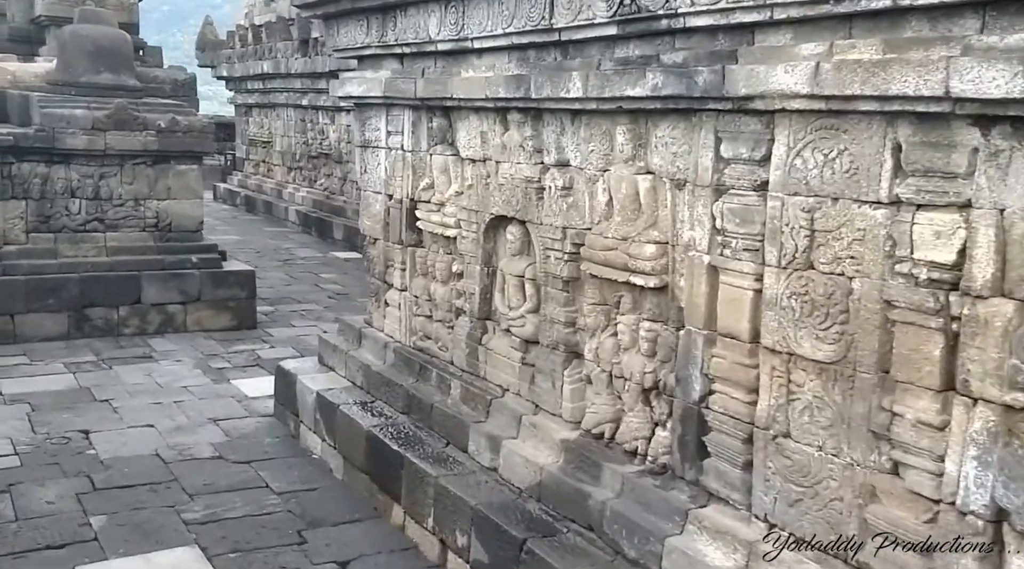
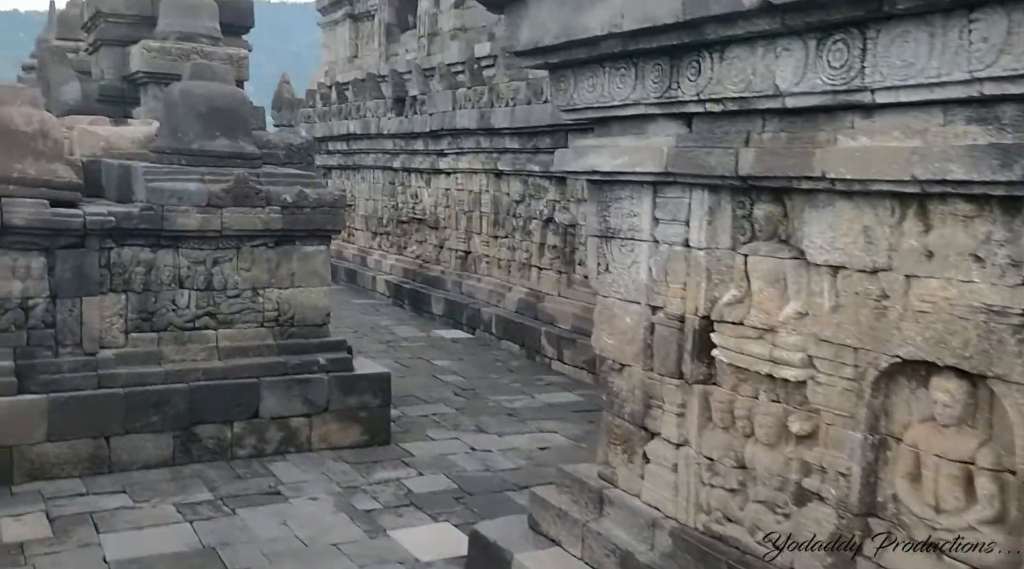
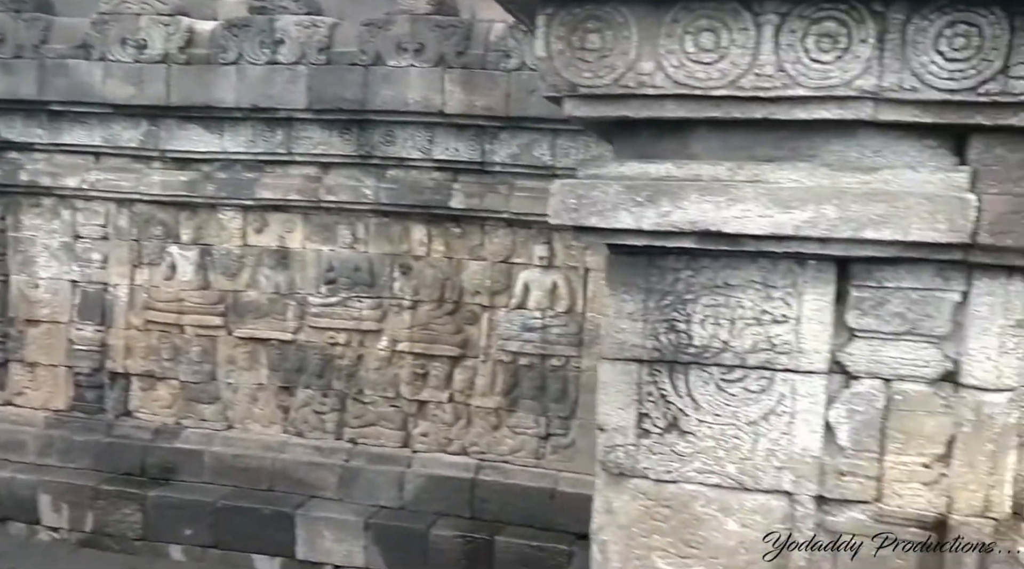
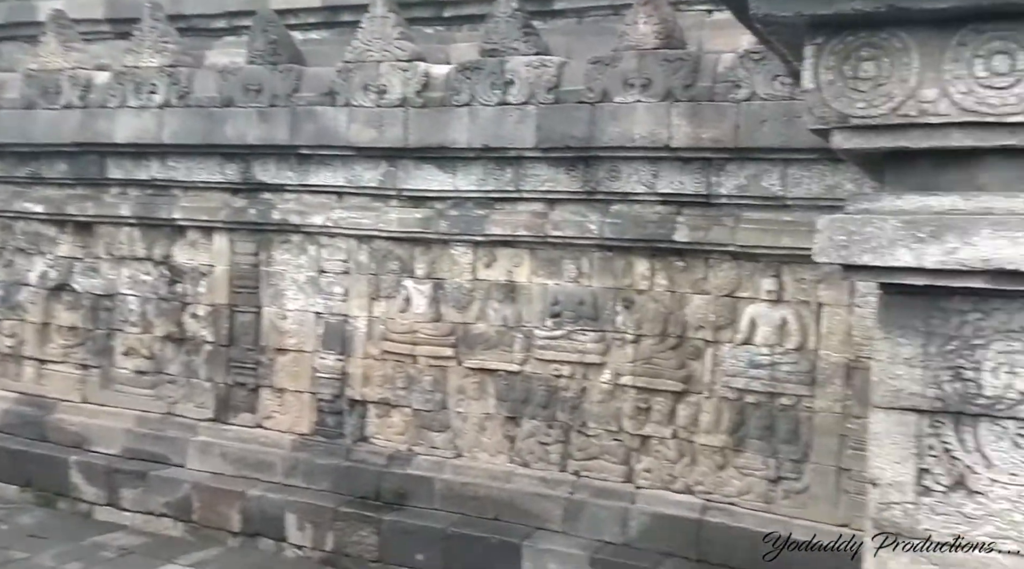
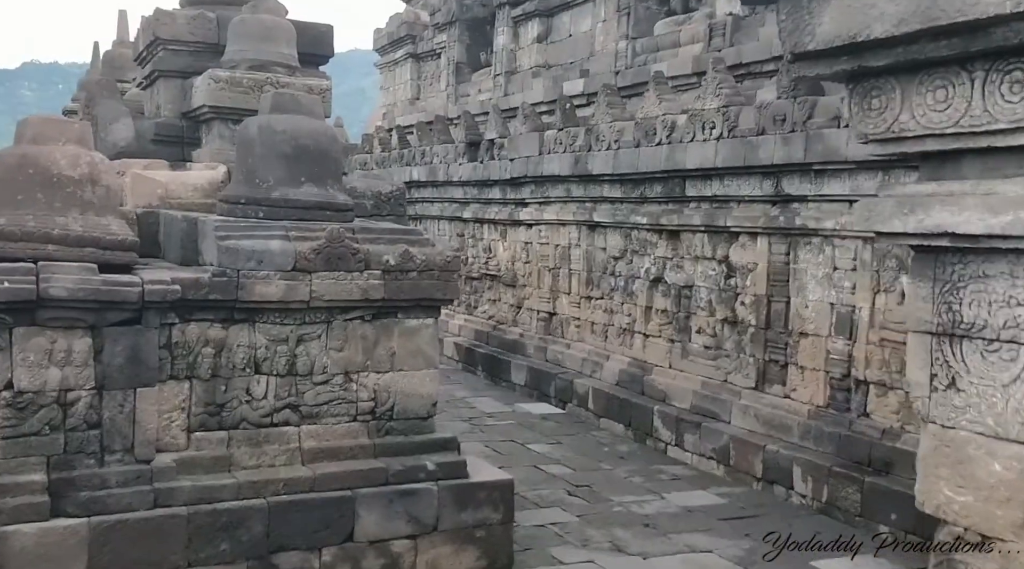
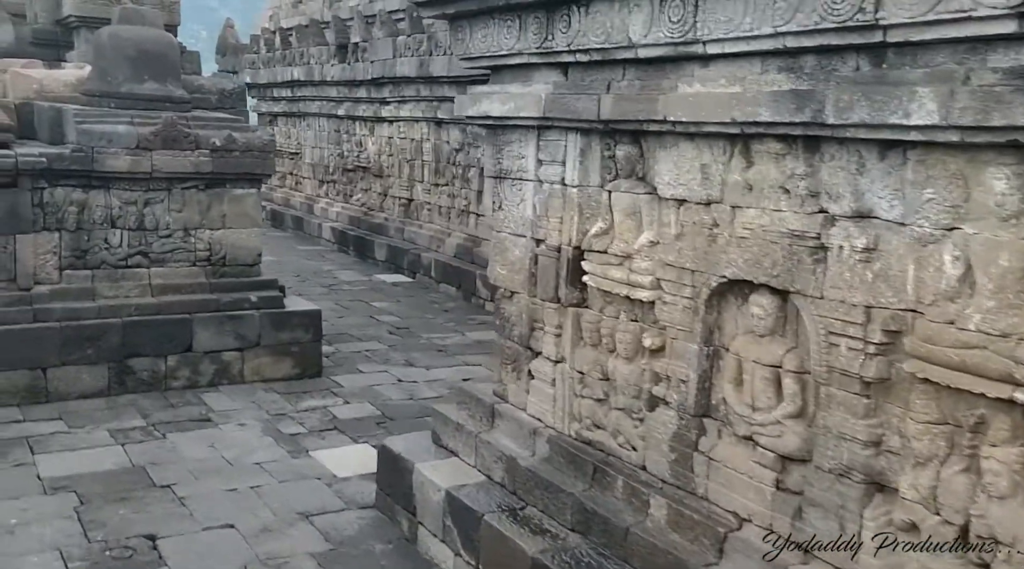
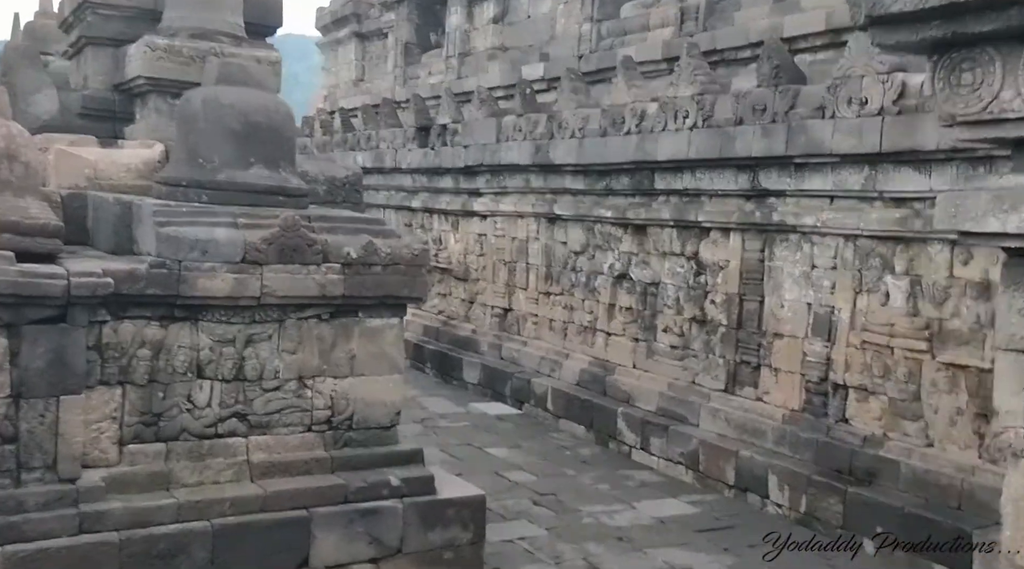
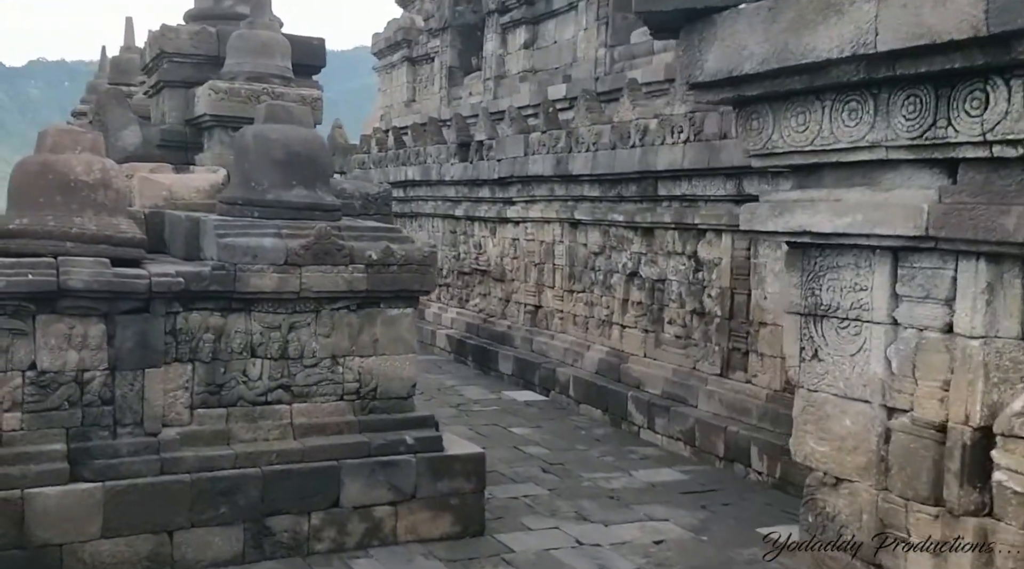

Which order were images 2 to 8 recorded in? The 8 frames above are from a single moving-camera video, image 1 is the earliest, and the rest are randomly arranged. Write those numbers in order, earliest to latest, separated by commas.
6, 2, 8, 5, 7, 4, 3
